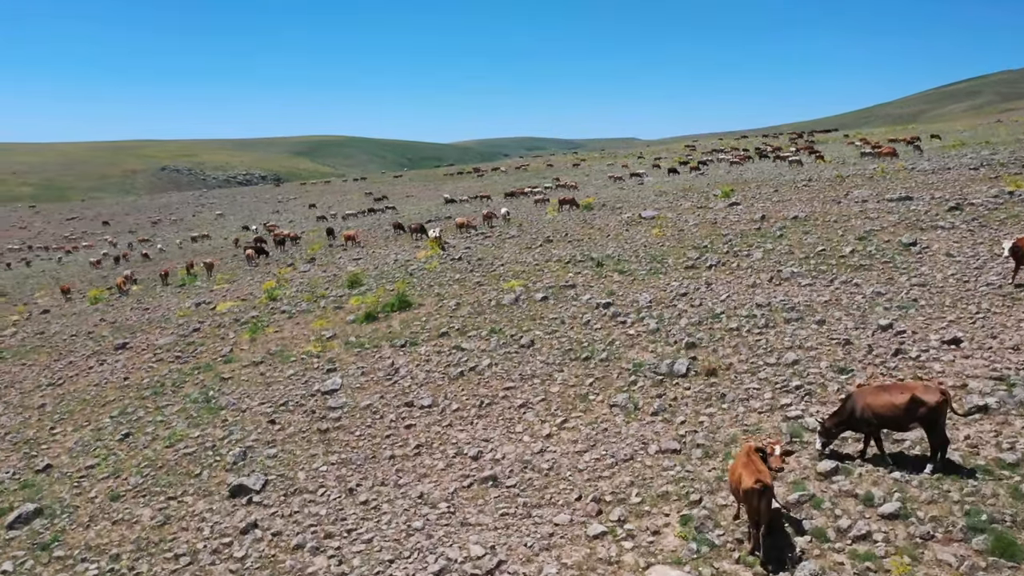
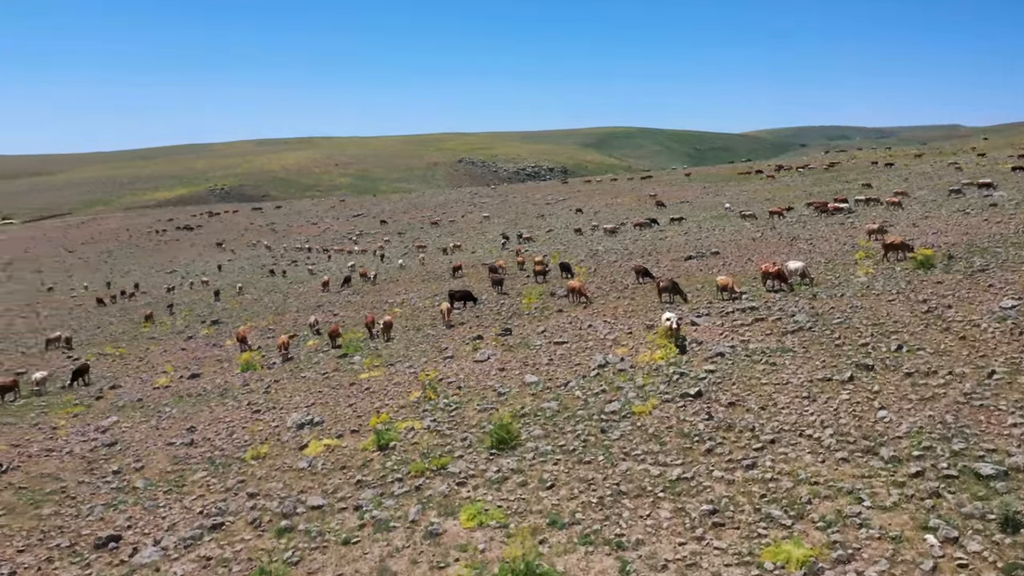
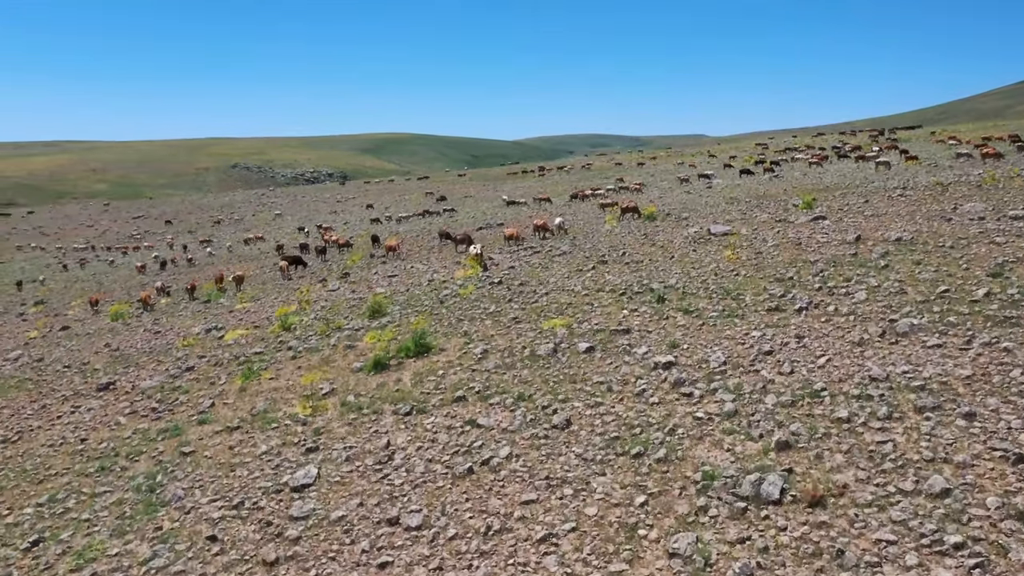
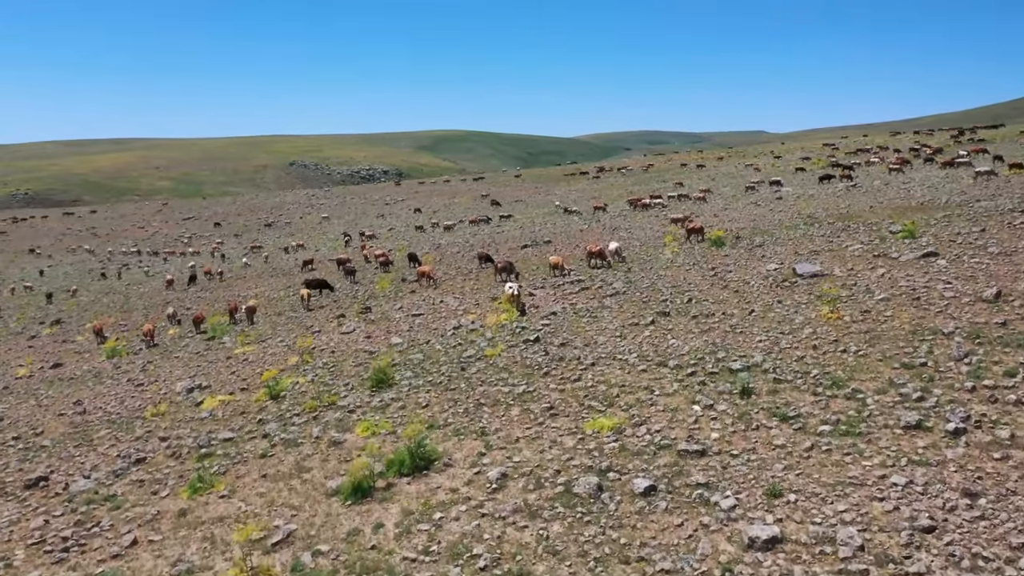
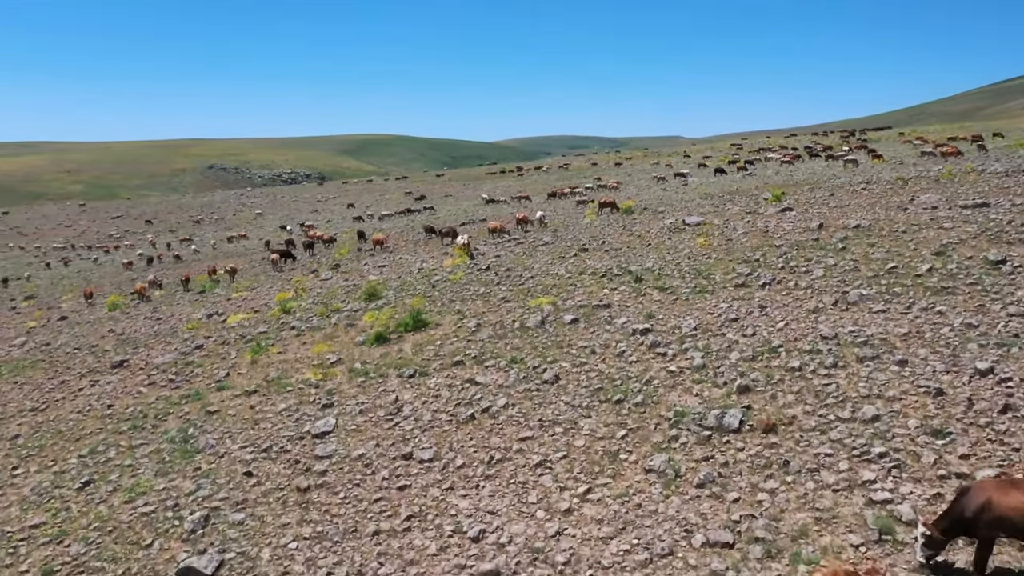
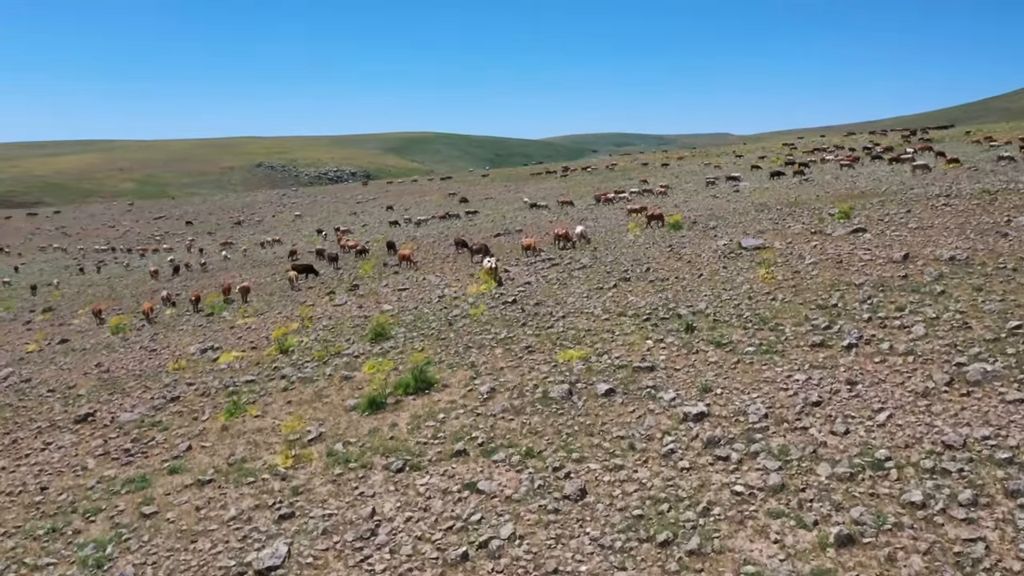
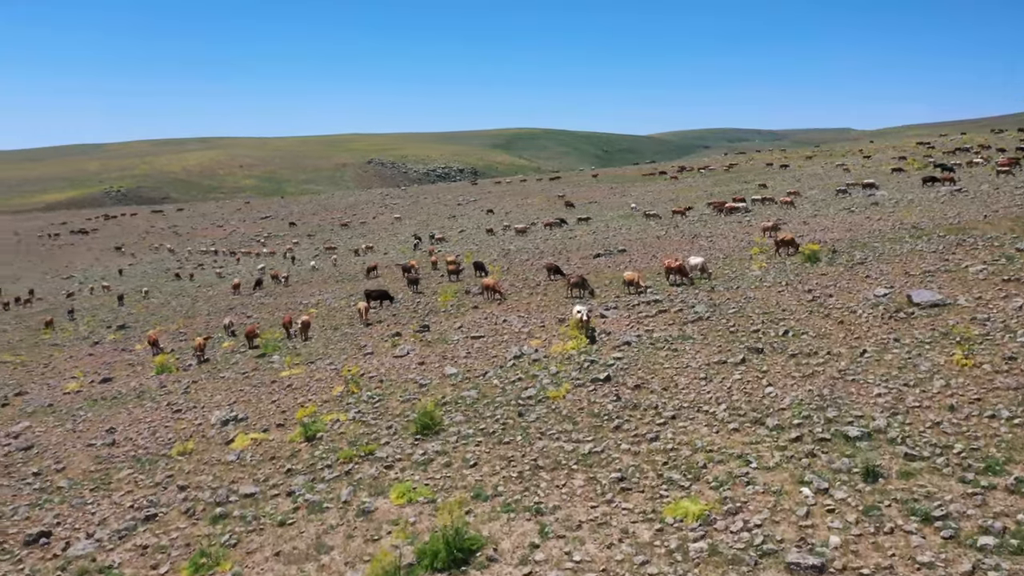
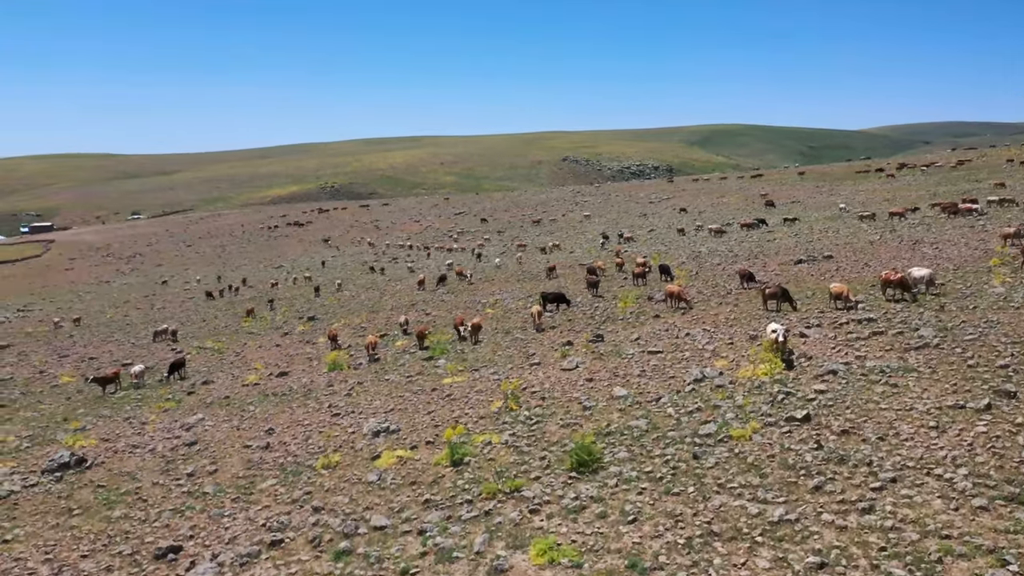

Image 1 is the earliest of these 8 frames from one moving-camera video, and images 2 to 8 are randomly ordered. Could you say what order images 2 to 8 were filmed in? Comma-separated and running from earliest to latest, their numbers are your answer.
5, 3, 6, 4, 7, 2, 8
